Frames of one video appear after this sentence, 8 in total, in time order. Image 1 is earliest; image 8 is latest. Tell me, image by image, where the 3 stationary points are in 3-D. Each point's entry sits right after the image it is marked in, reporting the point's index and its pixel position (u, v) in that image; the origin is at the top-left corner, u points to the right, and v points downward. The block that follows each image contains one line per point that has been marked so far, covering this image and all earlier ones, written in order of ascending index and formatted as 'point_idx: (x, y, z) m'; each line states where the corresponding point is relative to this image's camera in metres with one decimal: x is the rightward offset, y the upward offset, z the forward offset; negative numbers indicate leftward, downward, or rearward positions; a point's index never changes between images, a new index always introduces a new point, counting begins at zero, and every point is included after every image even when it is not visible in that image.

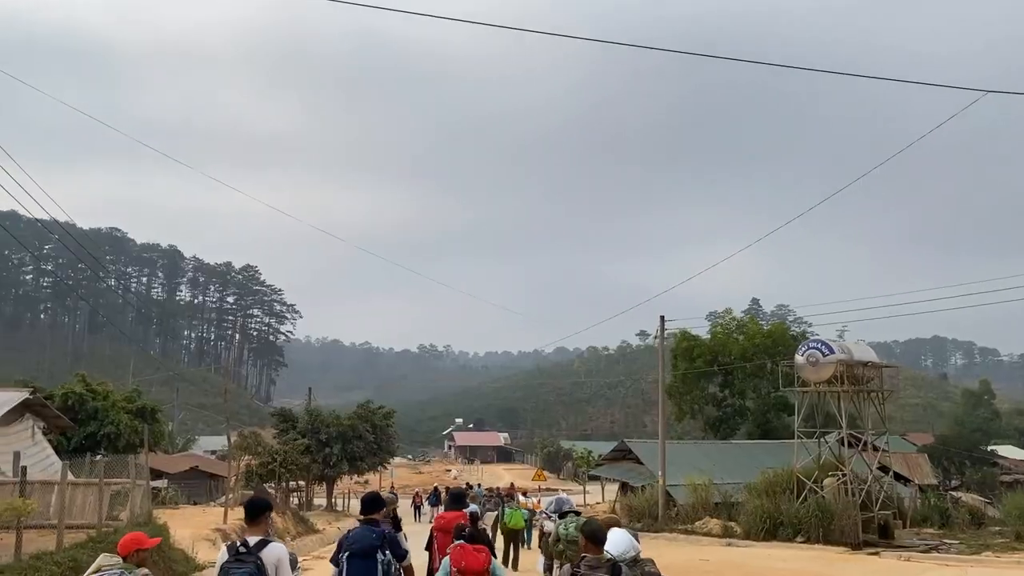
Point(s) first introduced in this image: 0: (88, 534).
0: (-7.8, -4.5, +15.1) m
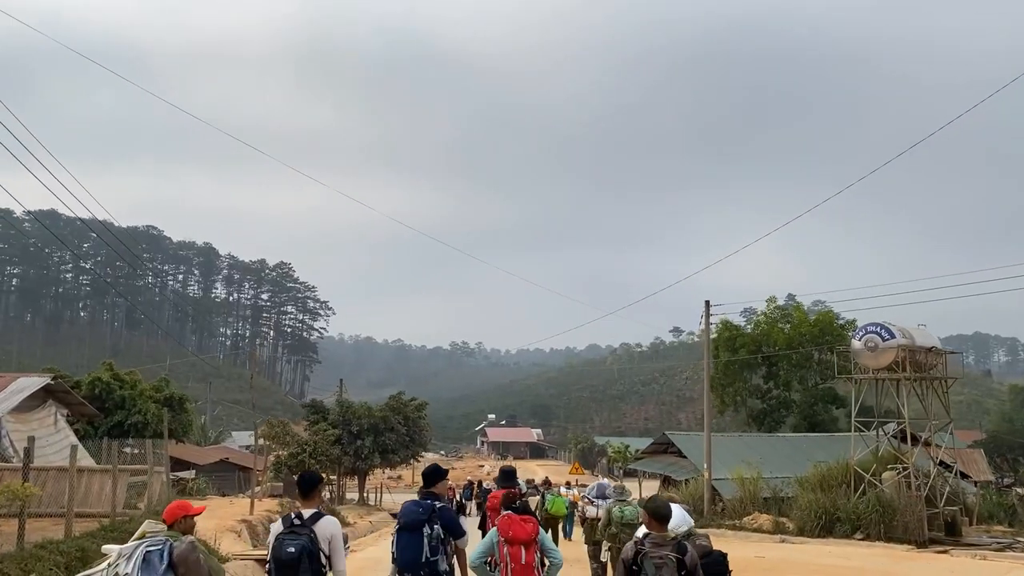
0: (-7.1, -4.0, +14.1) m
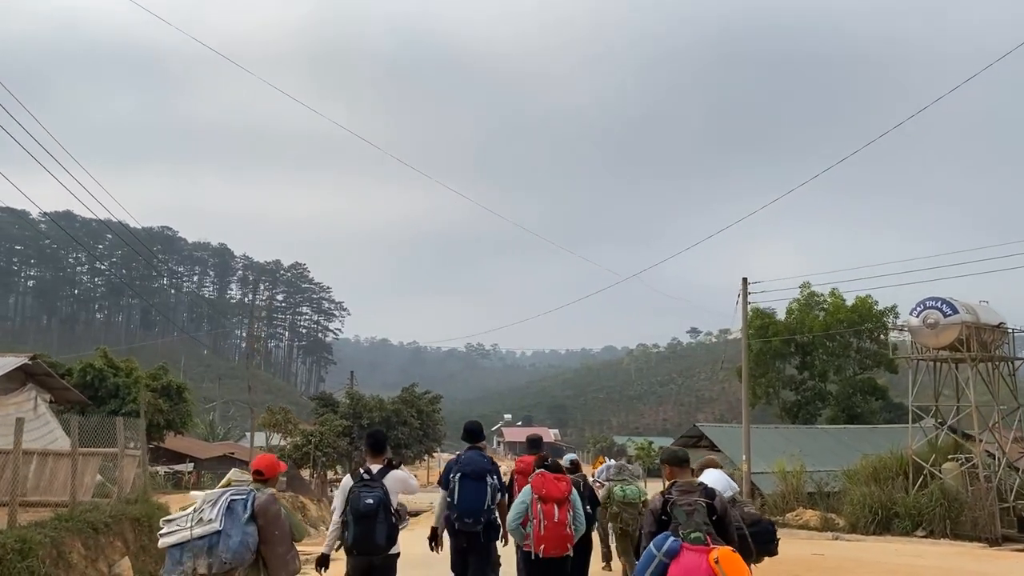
0: (-6.7, -3.3, +12.0) m
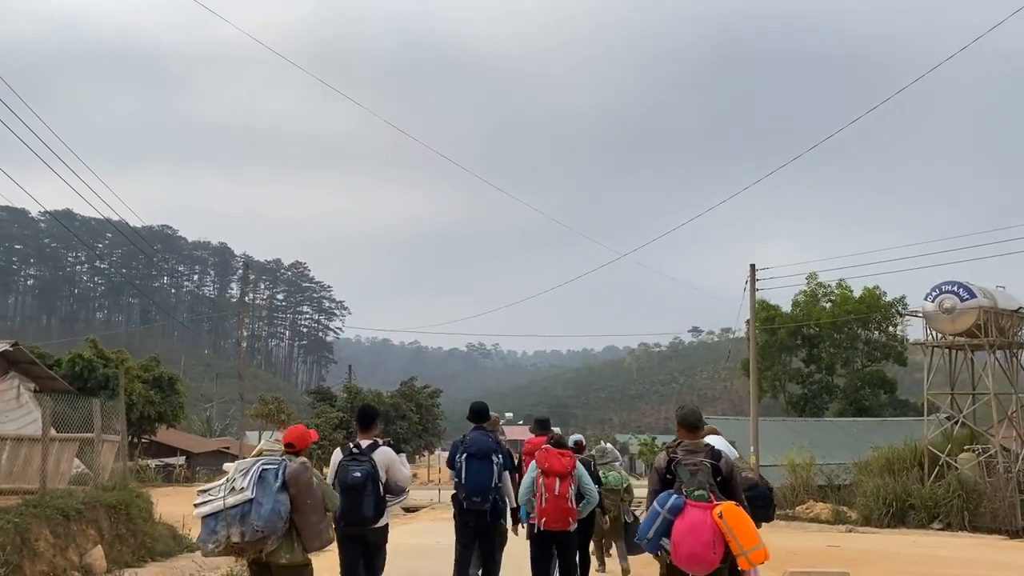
0: (-6.7, -2.9, +11.2) m
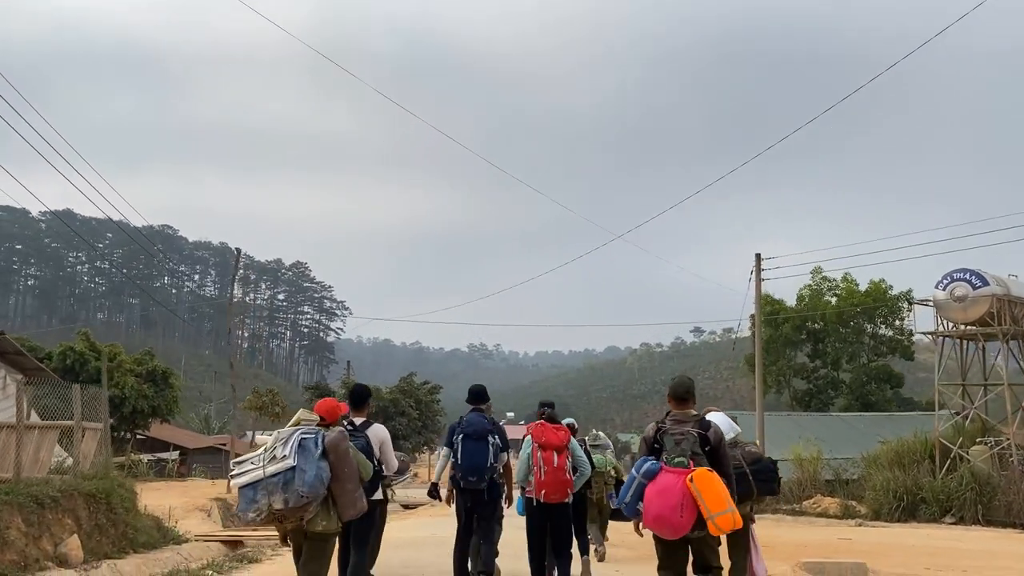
0: (-6.7, -2.6, +10.7) m
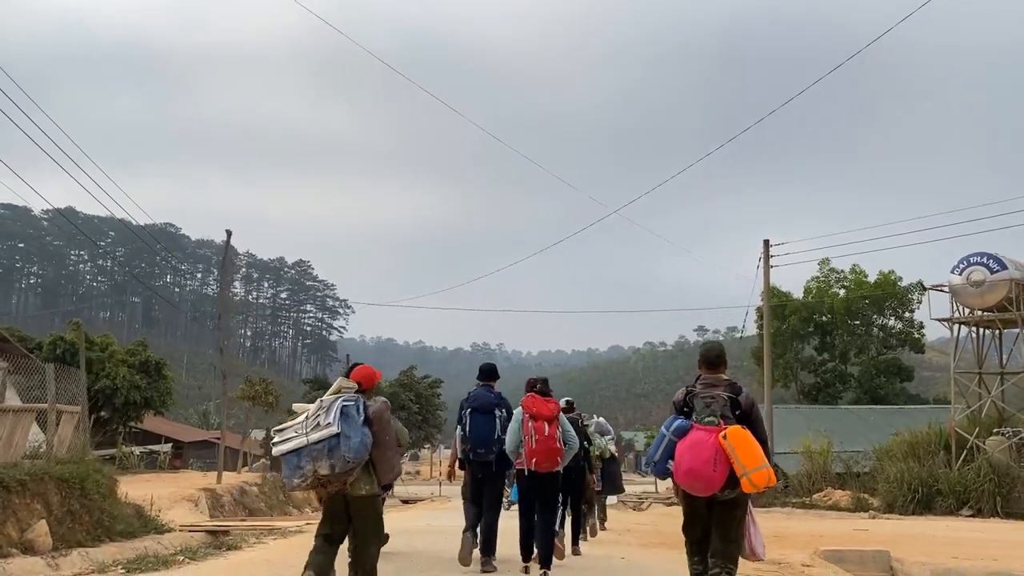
0: (-6.7, -2.2, +10.0) m
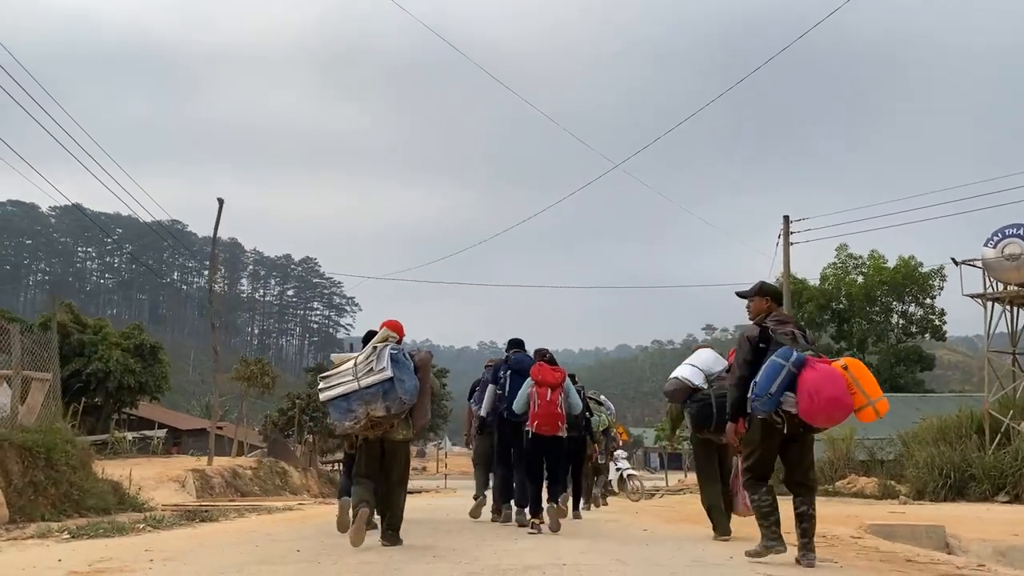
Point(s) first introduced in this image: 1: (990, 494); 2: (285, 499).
0: (-6.7, -1.6, +9.0) m
1: (+10.7, -4.6, +18.4) m
2: (-4.5, -4.2, +16.2) m
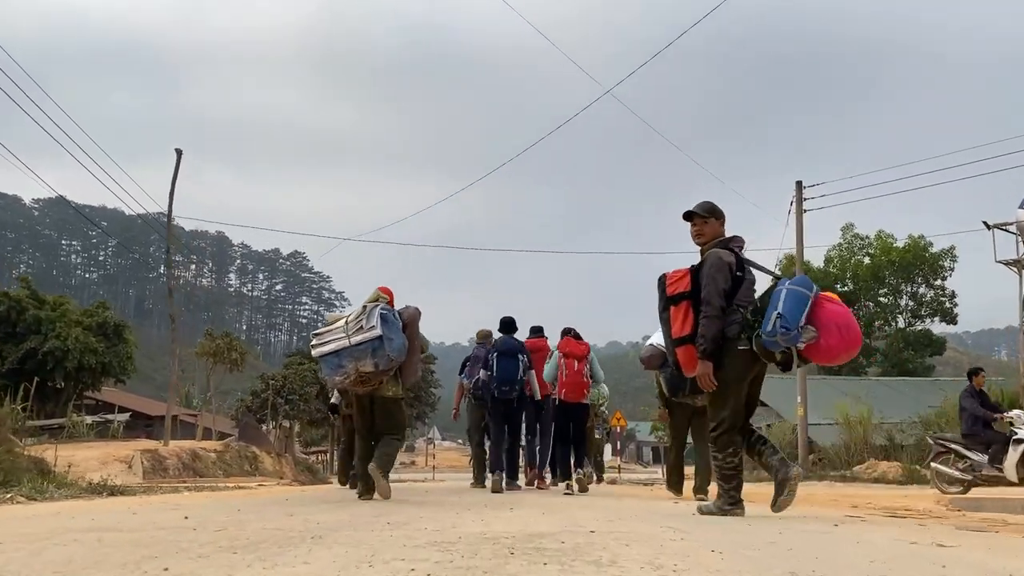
0: (-6.7, -0.8, +7.1) m
1: (+10.5, -3.8, +16.7) m
2: (-4.6, -3.4, +14.4) m
